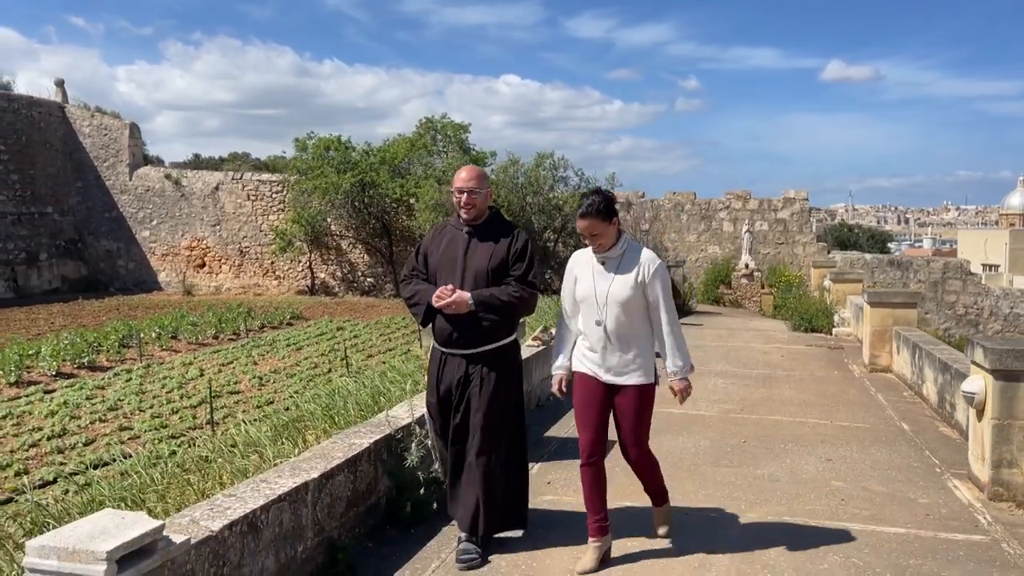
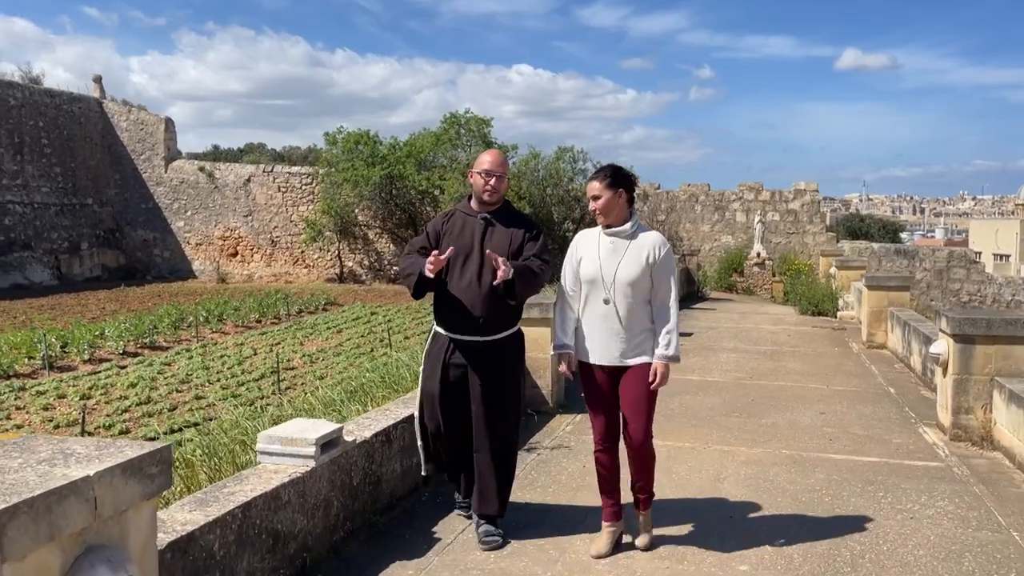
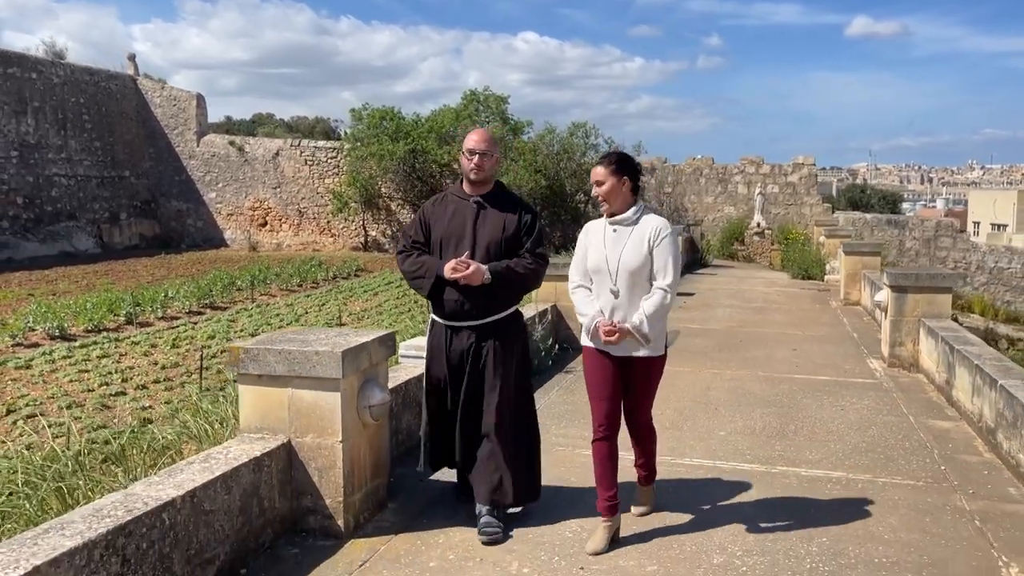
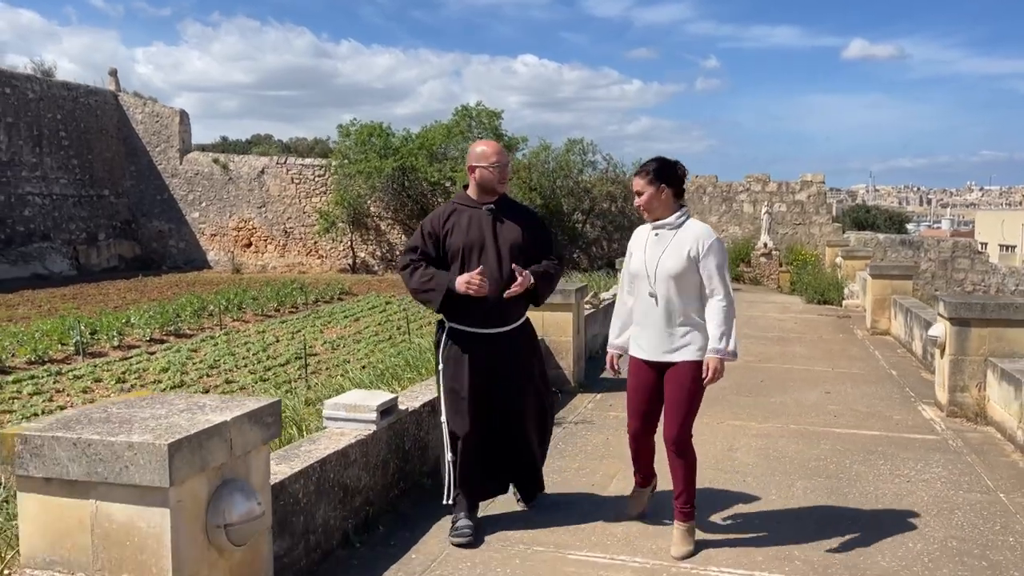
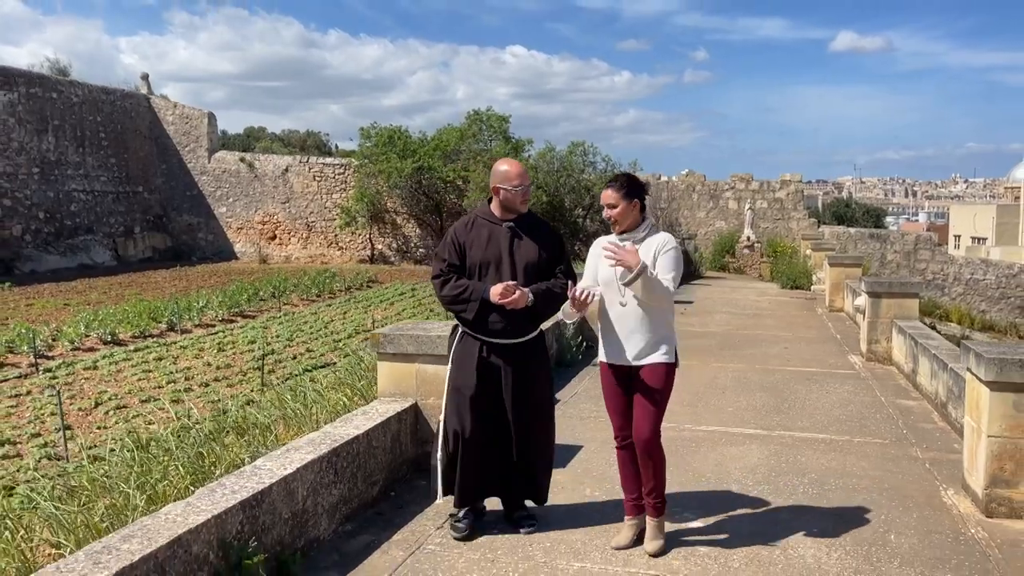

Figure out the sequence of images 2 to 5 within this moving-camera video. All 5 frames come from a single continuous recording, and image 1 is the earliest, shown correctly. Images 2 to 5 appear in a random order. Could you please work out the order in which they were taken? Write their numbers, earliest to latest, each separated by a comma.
2, 4, 3, 5
